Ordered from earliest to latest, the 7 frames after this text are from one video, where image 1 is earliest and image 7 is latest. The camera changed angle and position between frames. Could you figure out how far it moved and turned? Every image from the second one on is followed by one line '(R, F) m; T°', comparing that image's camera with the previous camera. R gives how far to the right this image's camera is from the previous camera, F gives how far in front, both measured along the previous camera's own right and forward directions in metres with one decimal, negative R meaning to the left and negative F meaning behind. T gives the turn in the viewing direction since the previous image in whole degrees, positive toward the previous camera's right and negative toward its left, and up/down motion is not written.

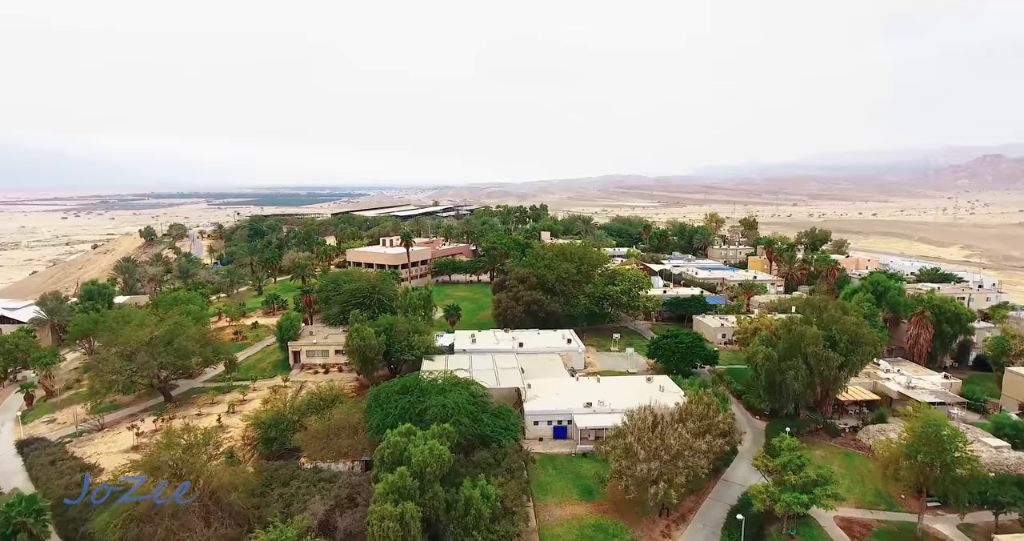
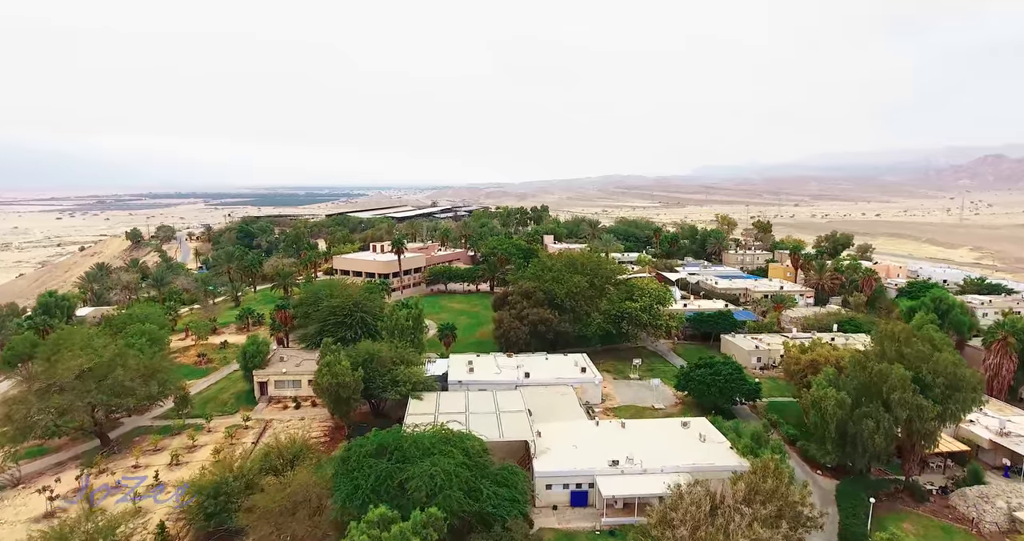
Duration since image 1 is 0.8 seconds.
(-0.3, +6.8) m; 0°
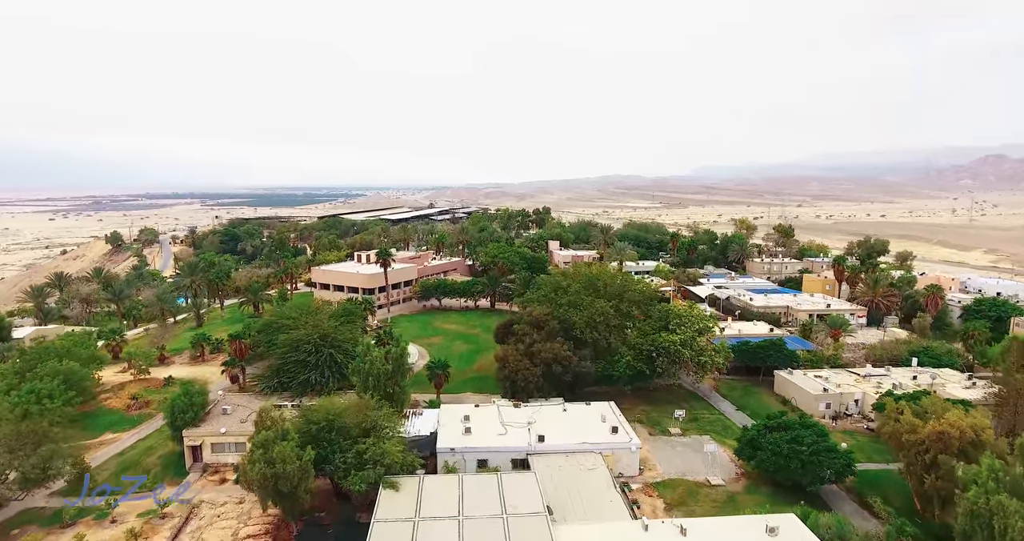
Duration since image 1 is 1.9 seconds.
(-0.4, +9.1) m; 0°
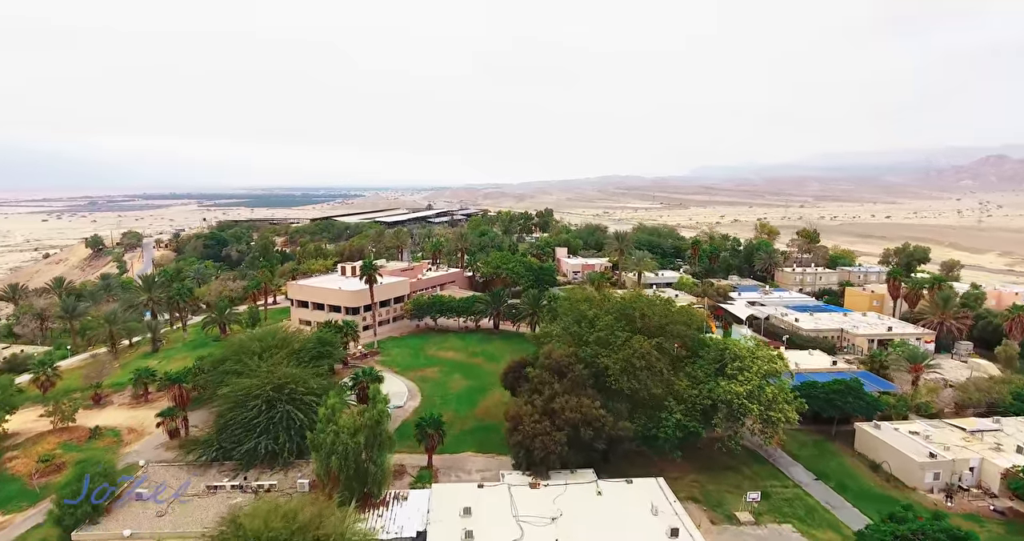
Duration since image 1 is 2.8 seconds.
(-0.6, +8.4) m; 0°
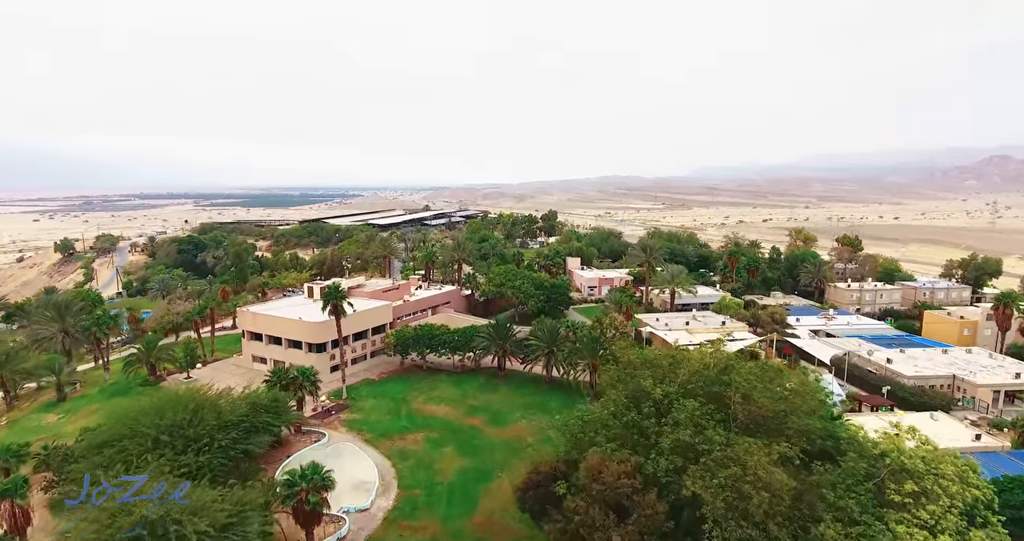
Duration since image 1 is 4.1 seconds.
(-0.6, +11.7) m; 0°
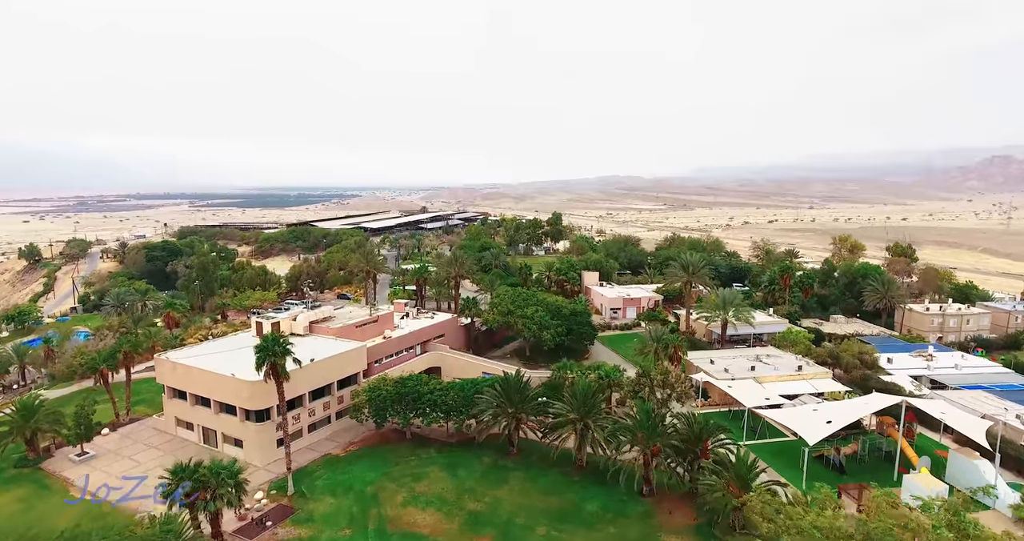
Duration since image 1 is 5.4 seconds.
(-0.8, +11.6) m; 0°
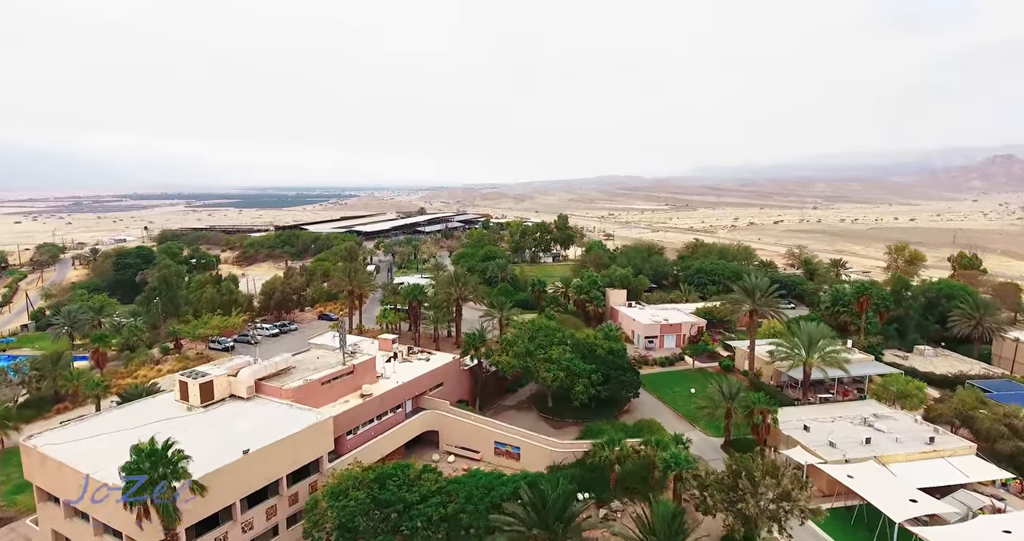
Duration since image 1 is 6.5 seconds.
(-1.1, +10.4) m; 0°
